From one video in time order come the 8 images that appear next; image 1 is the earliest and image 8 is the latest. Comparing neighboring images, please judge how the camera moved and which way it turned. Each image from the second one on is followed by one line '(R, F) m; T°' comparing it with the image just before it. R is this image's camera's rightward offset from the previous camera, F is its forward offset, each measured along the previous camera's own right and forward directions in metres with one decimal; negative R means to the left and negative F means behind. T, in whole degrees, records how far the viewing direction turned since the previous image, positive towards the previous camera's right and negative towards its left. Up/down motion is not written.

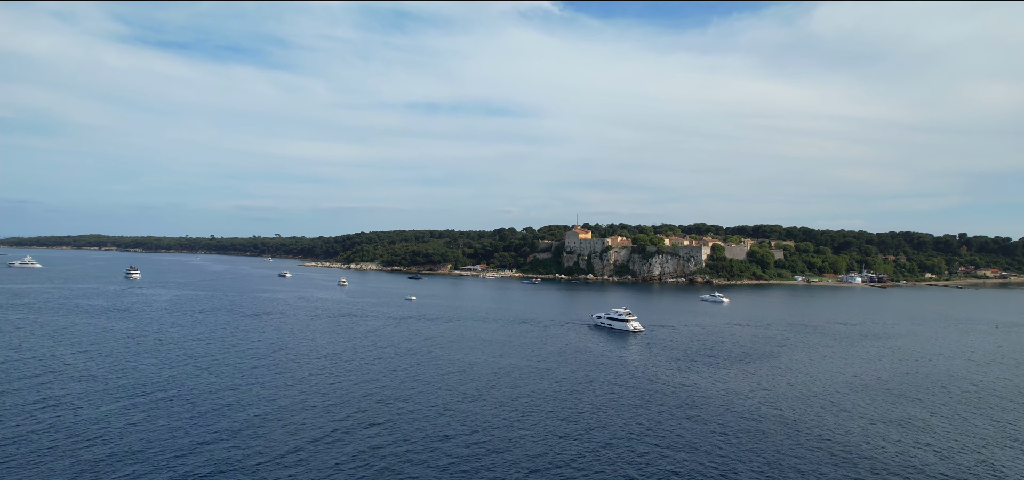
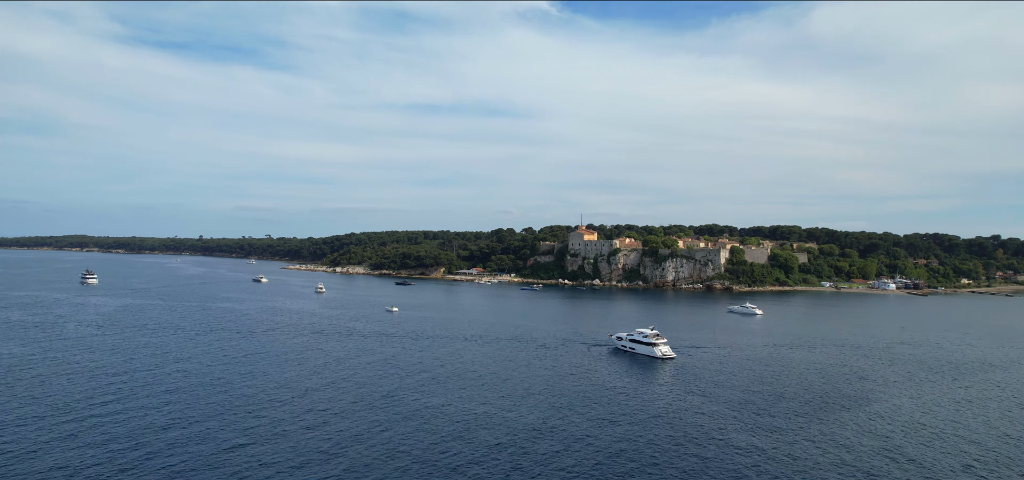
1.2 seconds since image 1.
(-0.1, +6.9) m; 0°
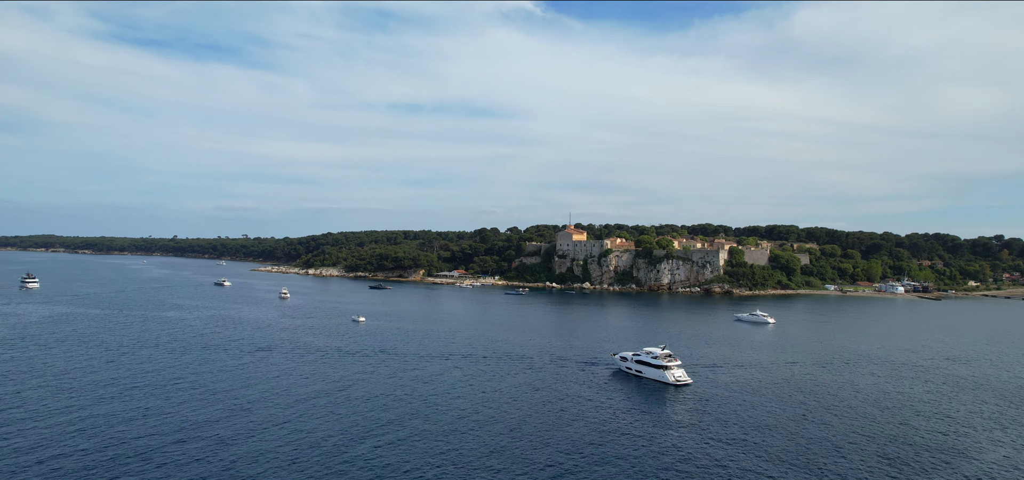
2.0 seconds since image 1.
(+0.1, +4.9) m; +1°
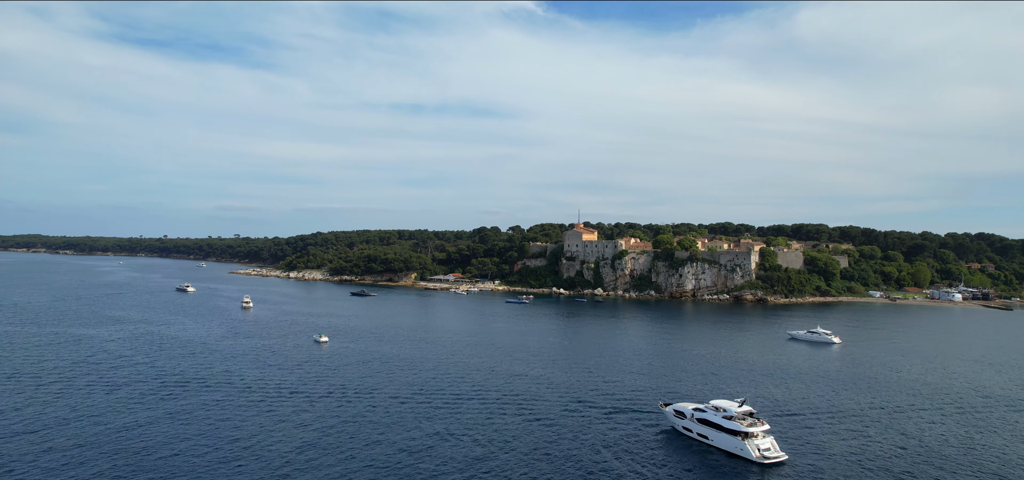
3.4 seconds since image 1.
(-0.1, +7.6) m; 0°
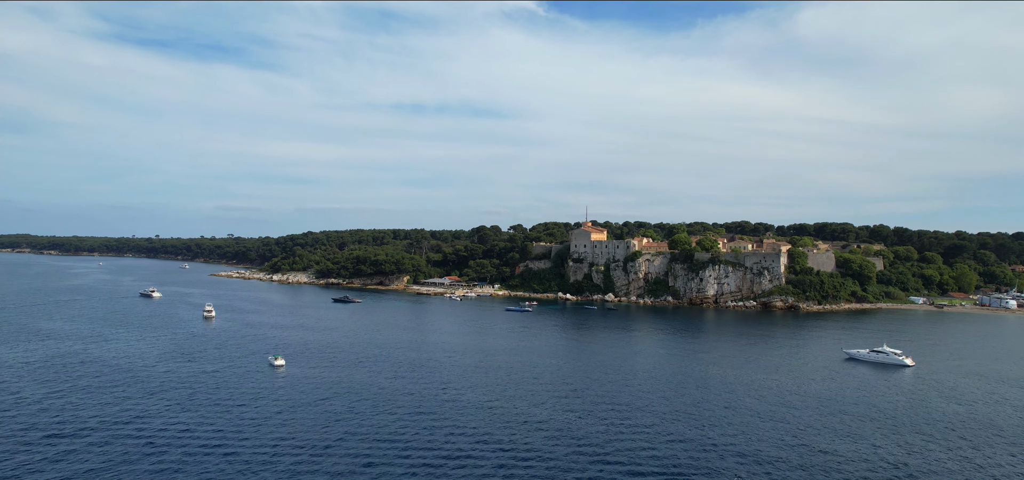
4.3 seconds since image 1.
(0.0, +5.6) m; 0°
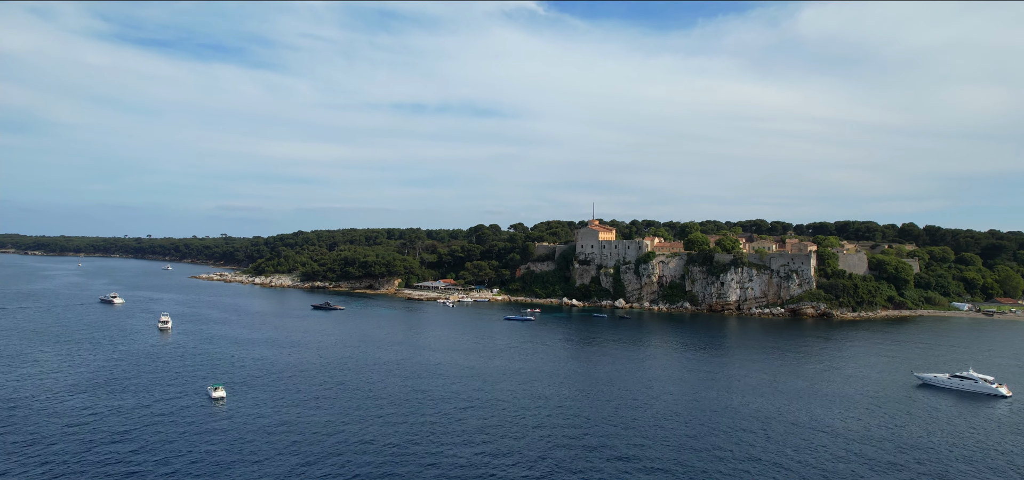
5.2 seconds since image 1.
(0.0, +4.9) m; 0°
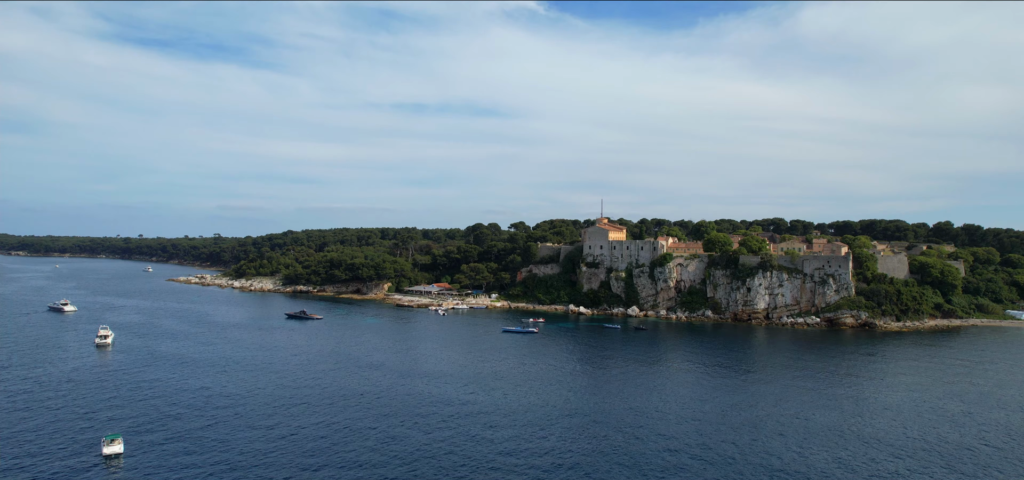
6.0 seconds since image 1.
(0.0, +5.0) m; 0°
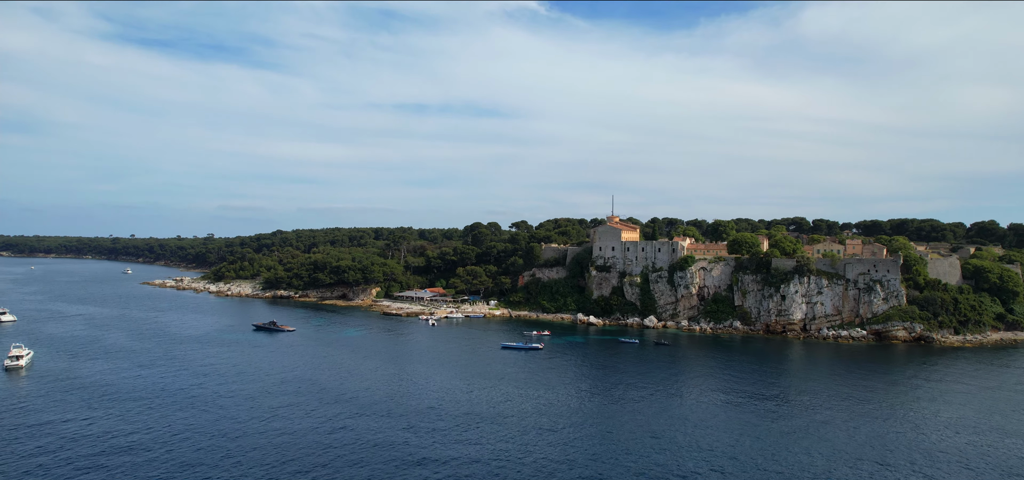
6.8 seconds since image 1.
(0.0, +5.0) m; 0°
